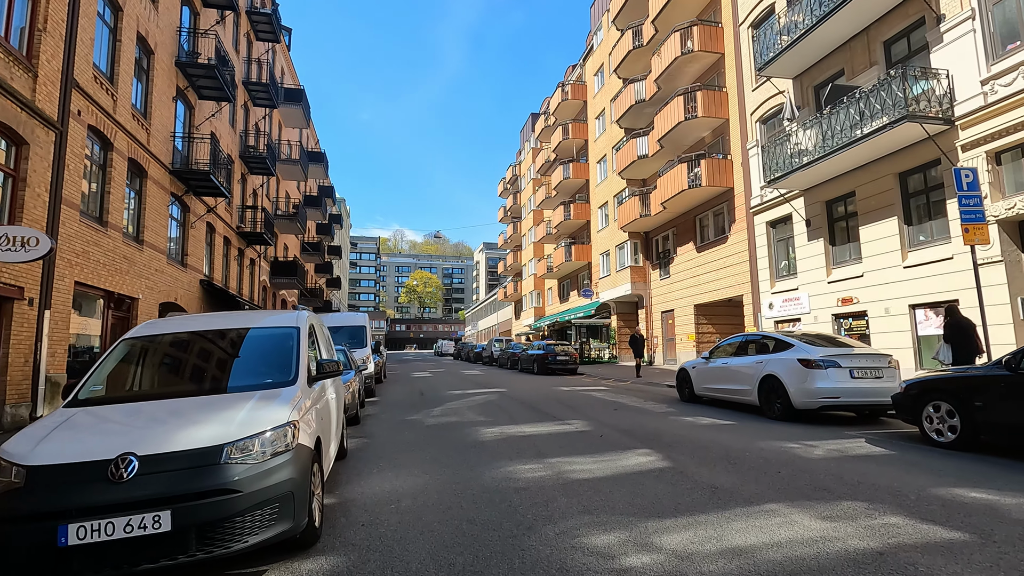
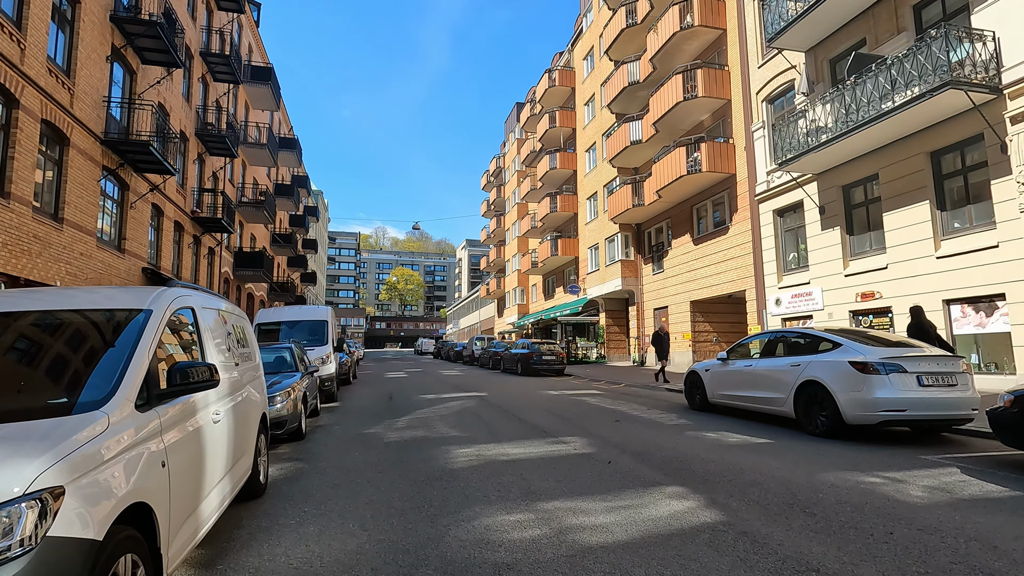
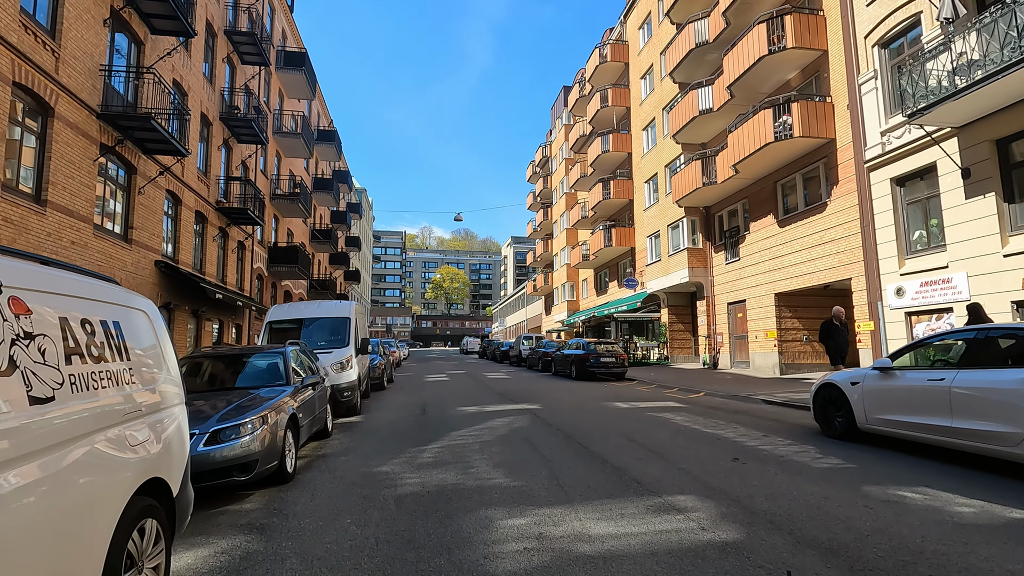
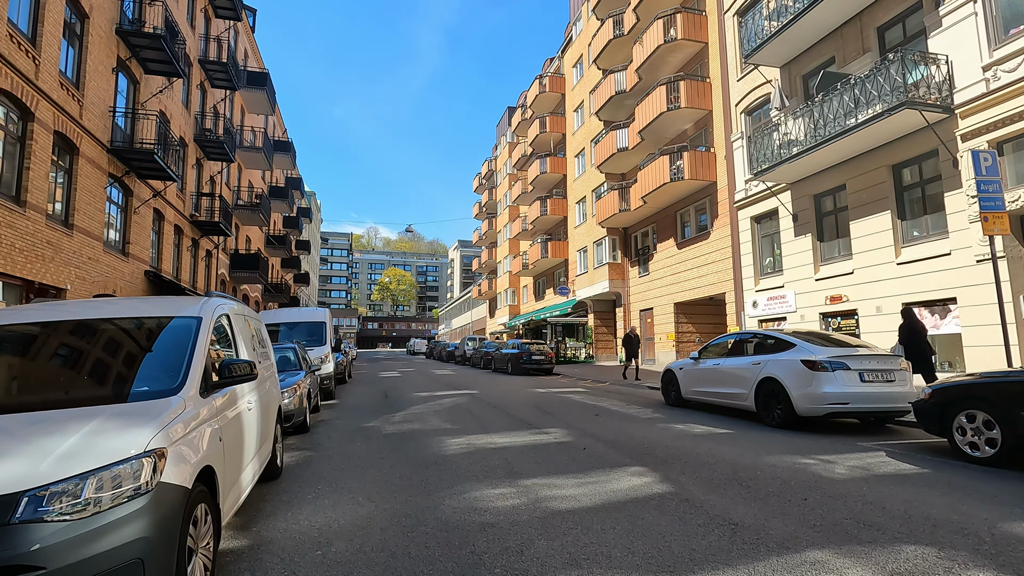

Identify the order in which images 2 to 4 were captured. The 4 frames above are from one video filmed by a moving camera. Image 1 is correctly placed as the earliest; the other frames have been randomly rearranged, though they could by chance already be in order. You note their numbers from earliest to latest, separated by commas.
4, 2, 3
